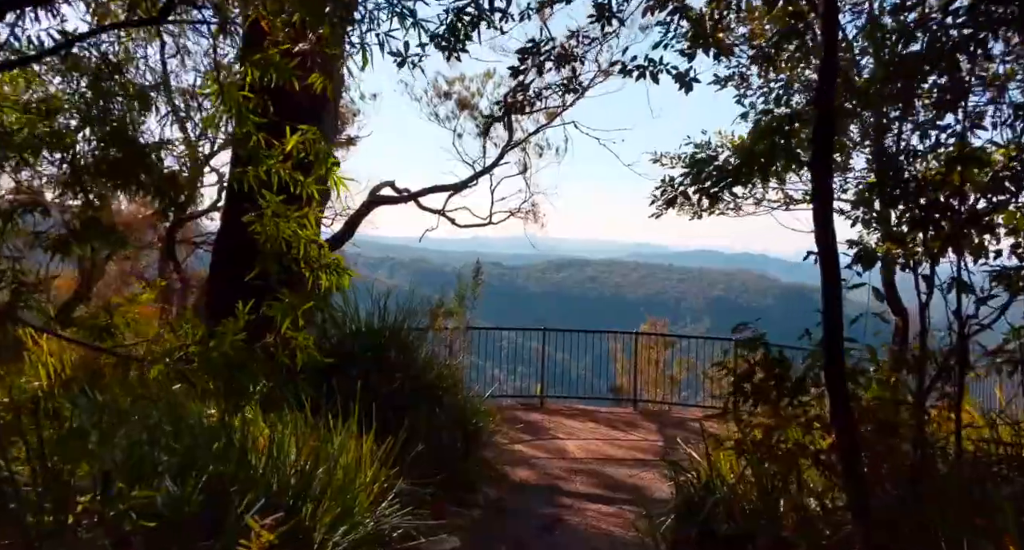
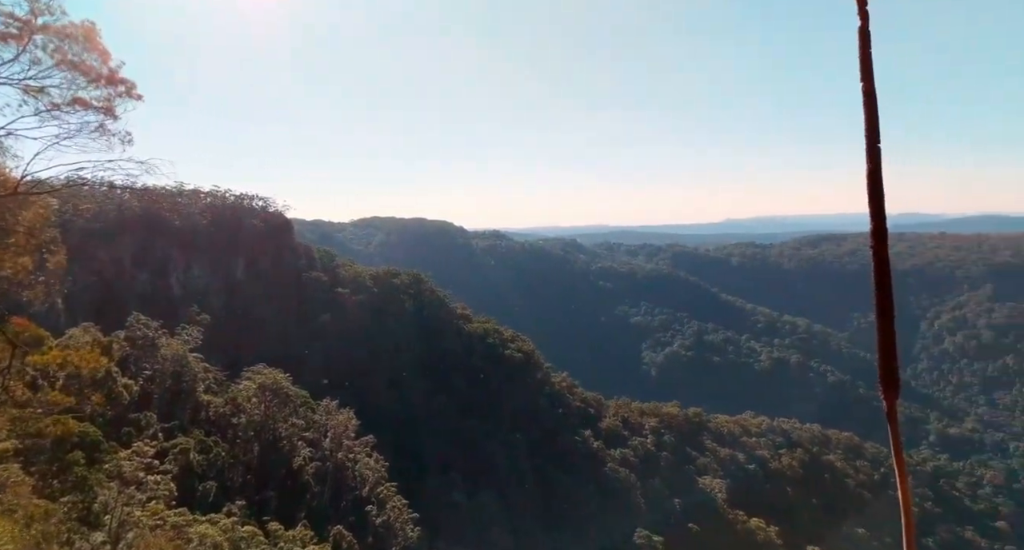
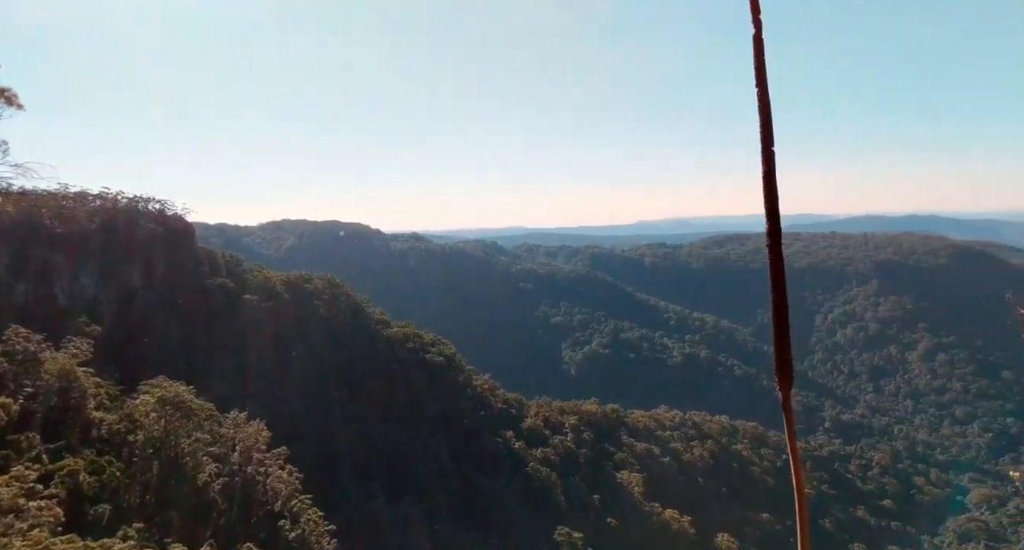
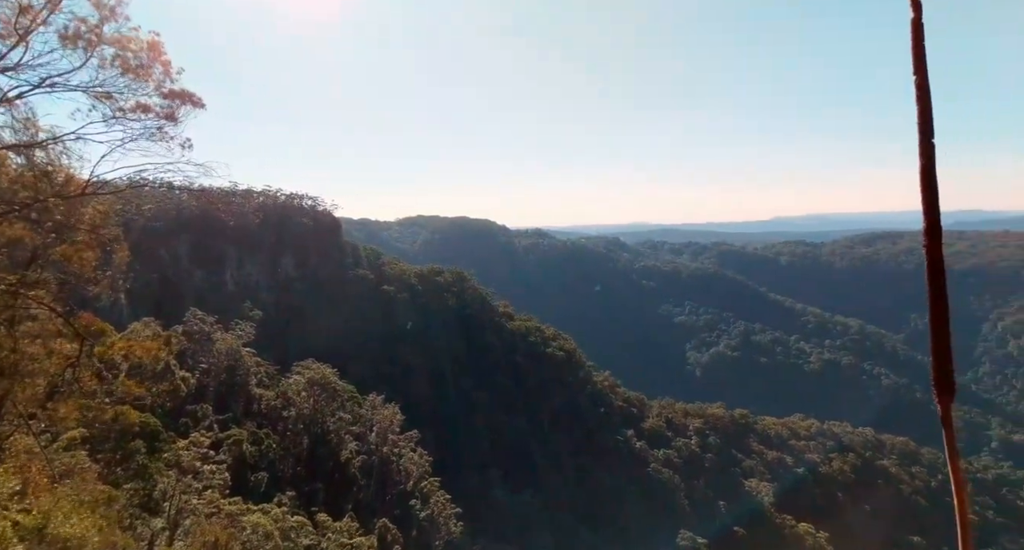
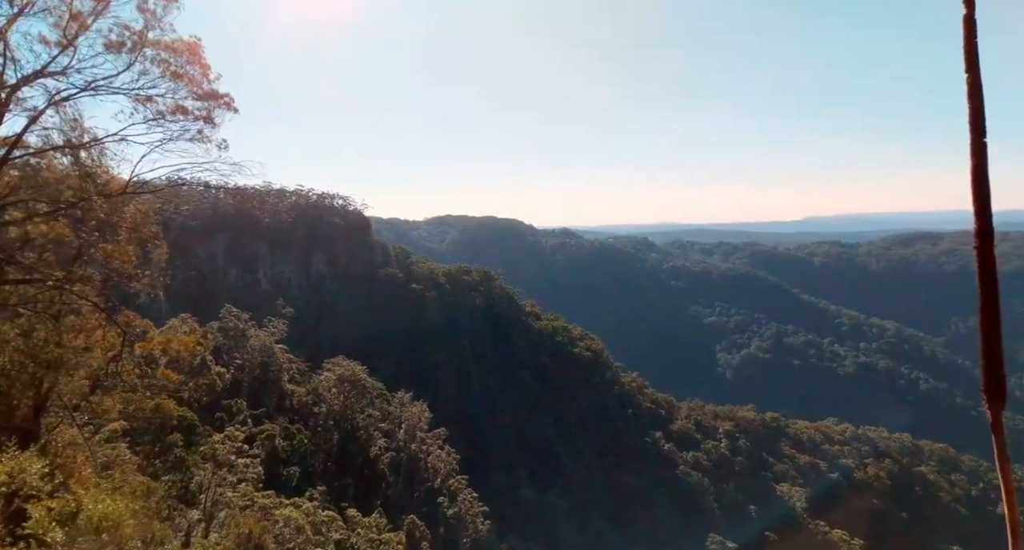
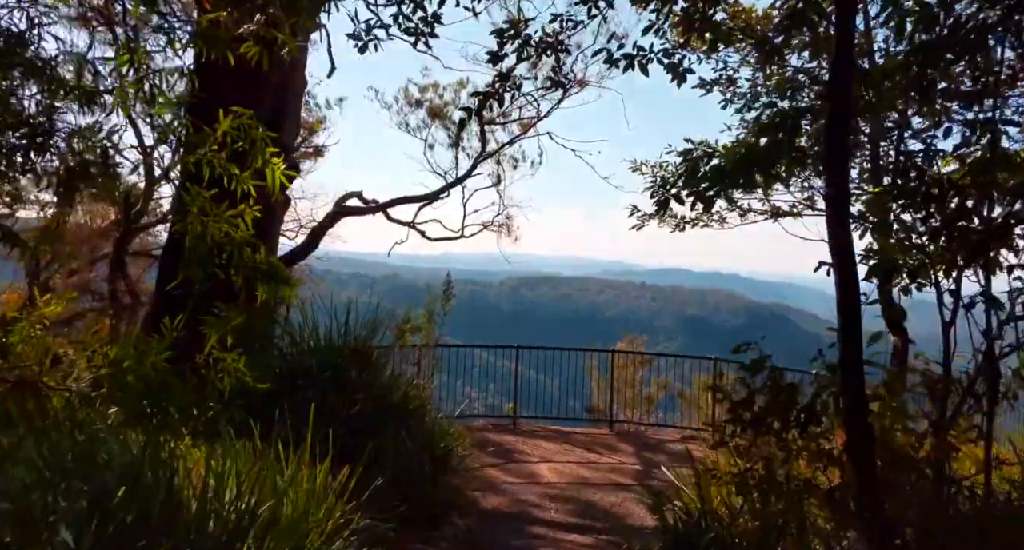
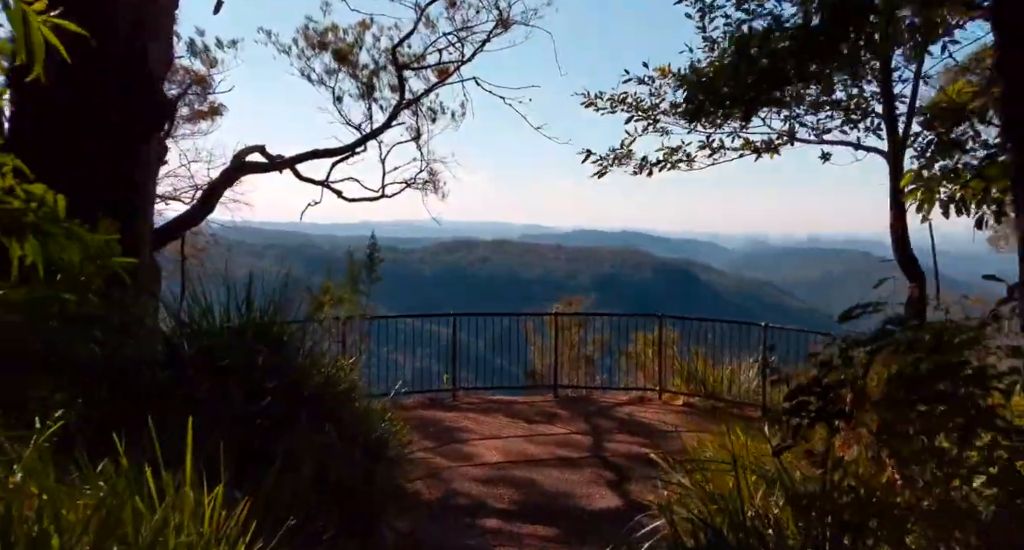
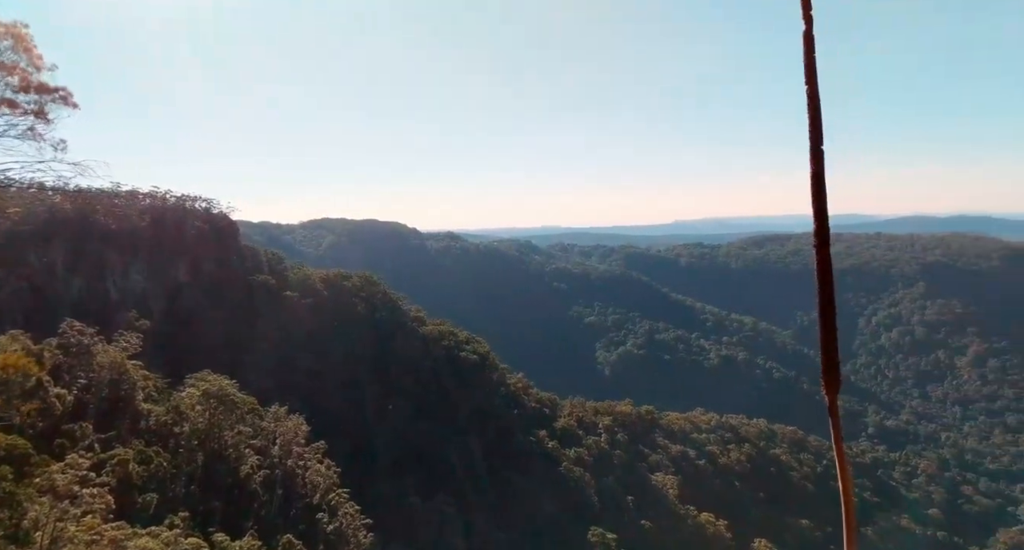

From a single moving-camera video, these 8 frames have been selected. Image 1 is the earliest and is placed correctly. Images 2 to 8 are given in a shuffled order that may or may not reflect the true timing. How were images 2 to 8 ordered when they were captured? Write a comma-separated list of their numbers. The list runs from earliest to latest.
6, 7, 5, 4, 2, 8, 3
